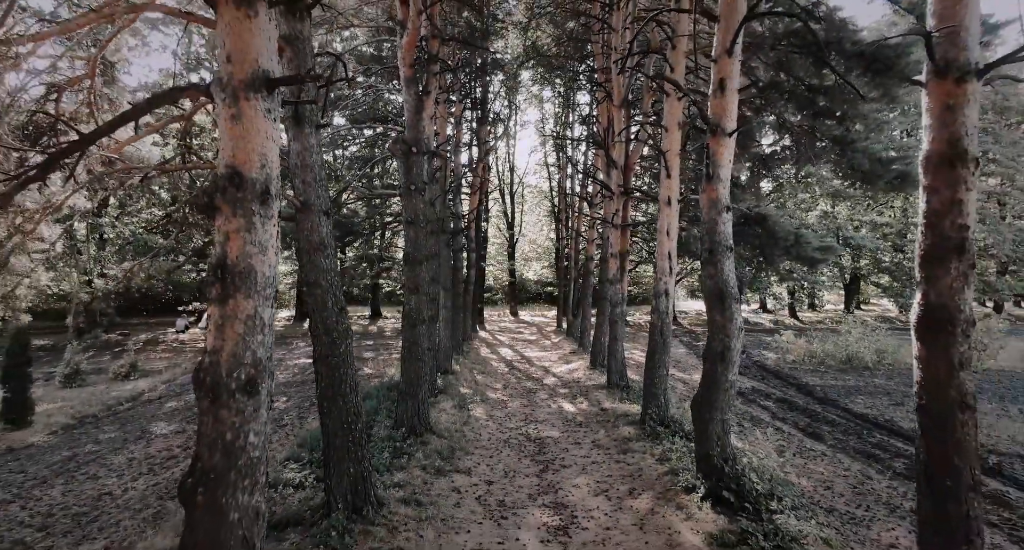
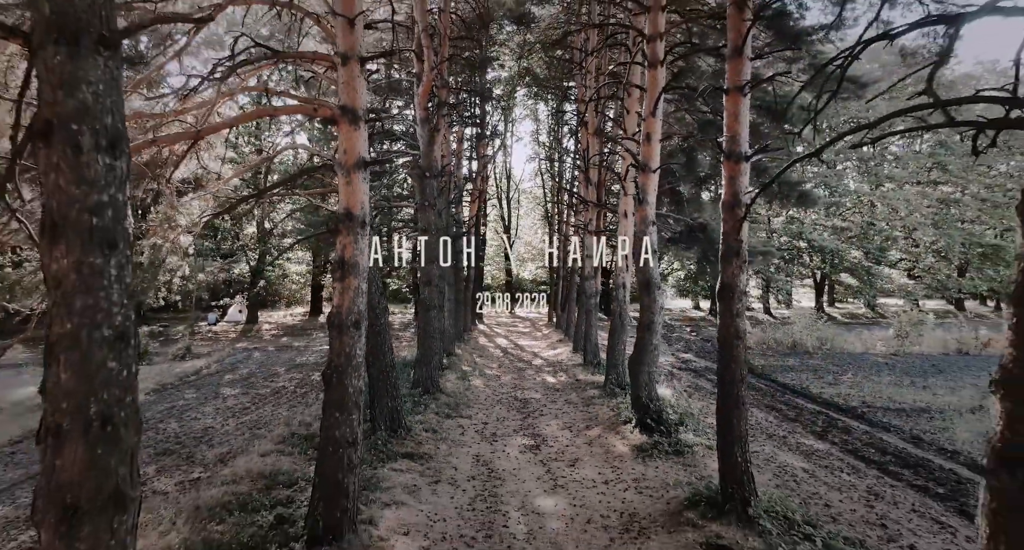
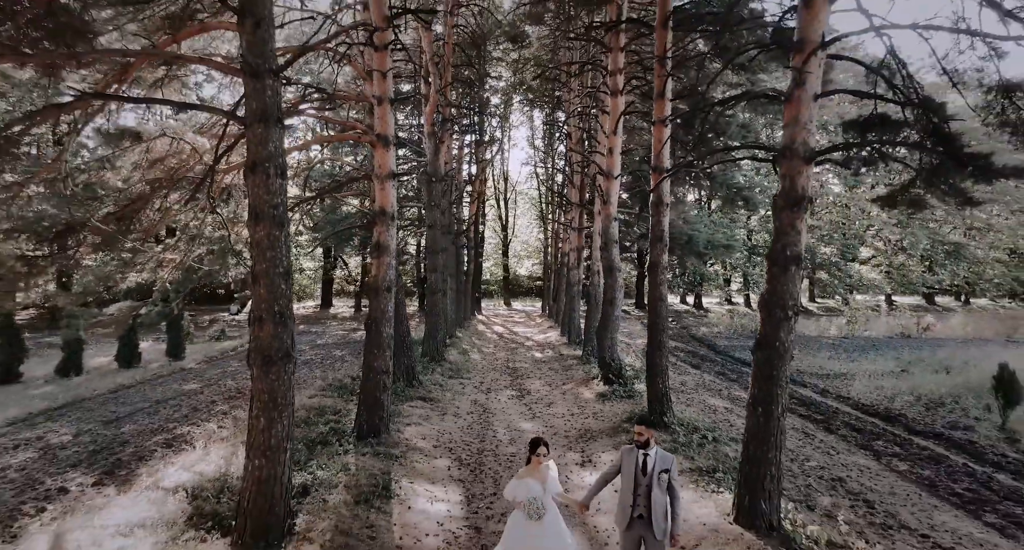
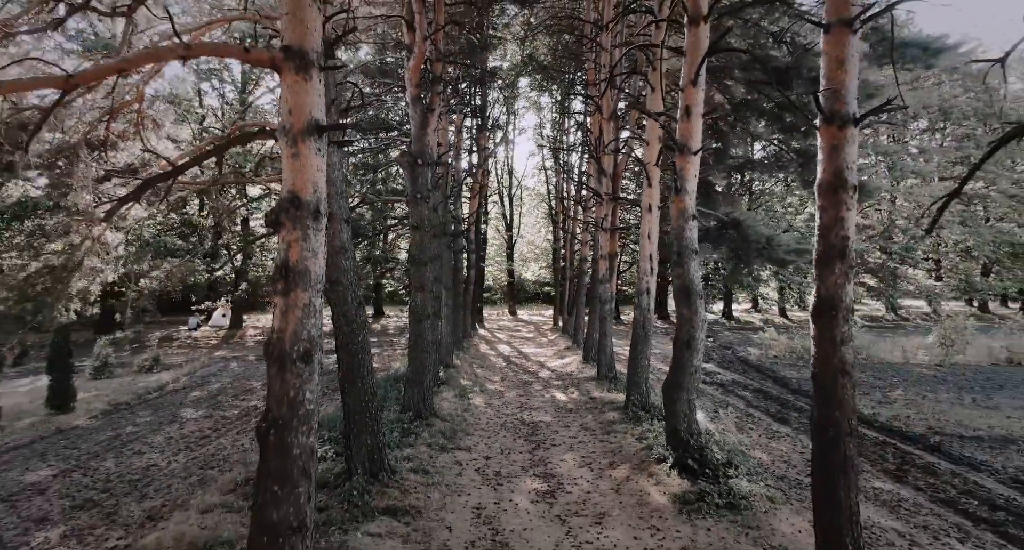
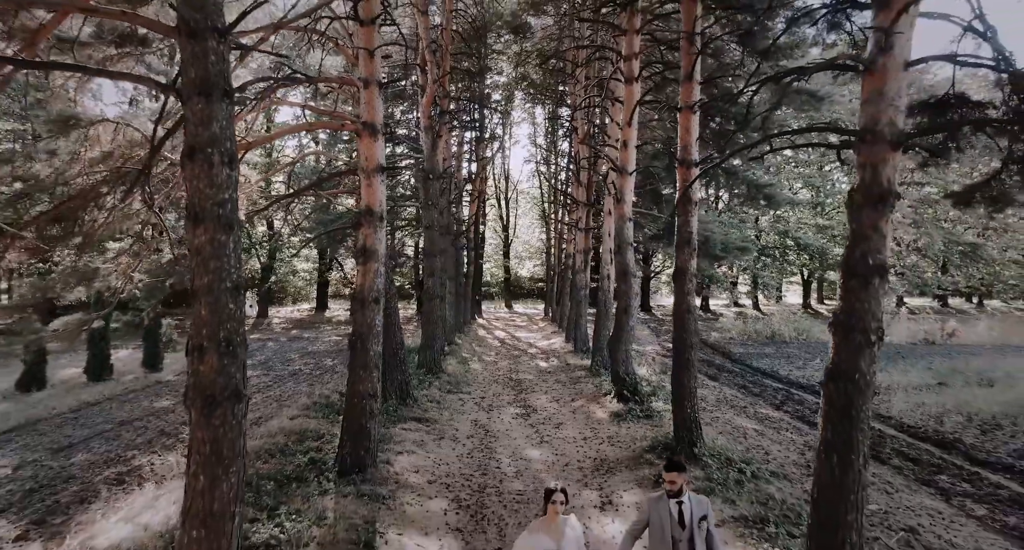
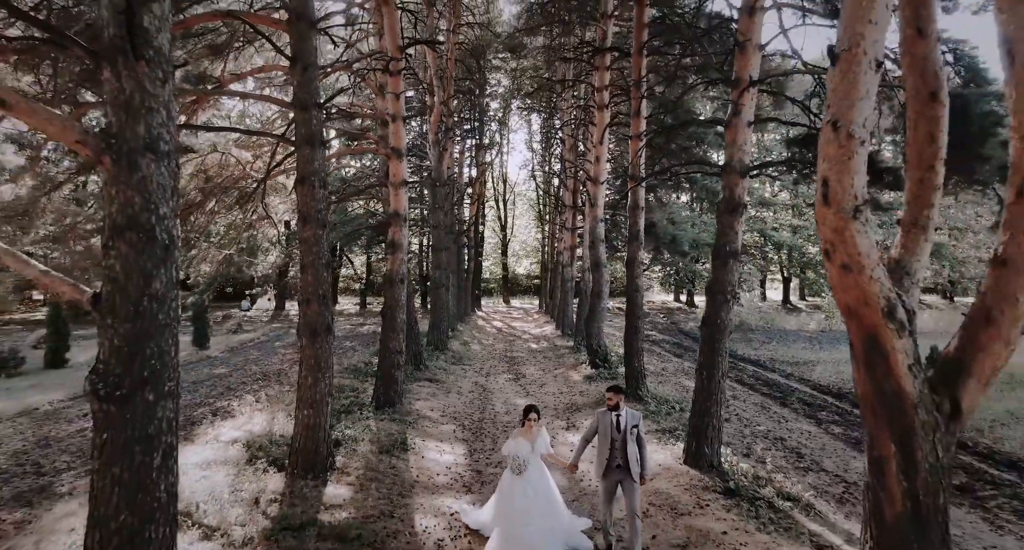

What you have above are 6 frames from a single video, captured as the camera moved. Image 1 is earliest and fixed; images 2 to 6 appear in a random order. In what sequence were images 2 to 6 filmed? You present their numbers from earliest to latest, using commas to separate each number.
4, 2, 5, 3, 6
